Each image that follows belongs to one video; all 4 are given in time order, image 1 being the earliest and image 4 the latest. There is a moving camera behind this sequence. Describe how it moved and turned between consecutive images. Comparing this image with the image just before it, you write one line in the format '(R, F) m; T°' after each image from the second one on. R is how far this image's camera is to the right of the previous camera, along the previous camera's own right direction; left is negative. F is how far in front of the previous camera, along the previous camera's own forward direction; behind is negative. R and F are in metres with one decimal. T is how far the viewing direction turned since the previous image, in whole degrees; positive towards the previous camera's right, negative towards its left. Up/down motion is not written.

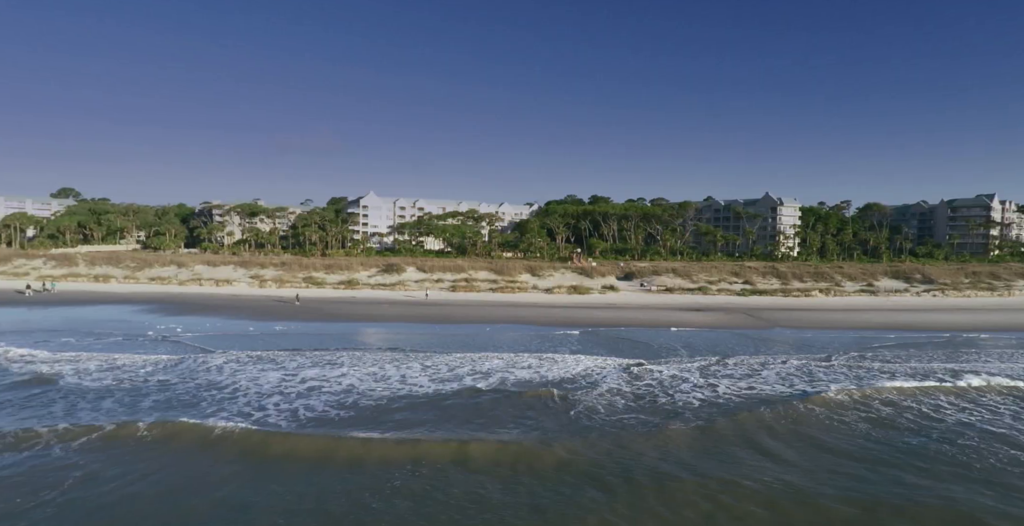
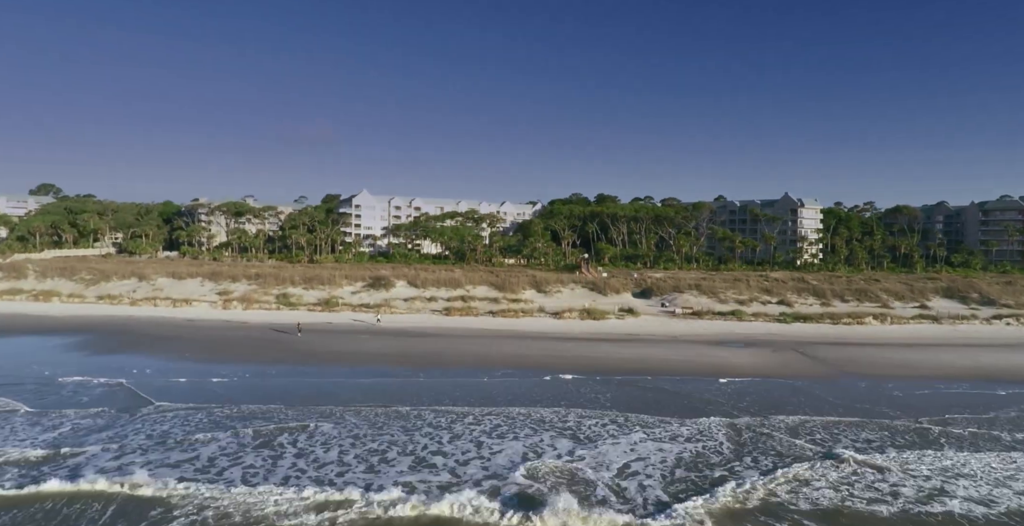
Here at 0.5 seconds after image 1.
(-0.1, +6.5) m; 0°
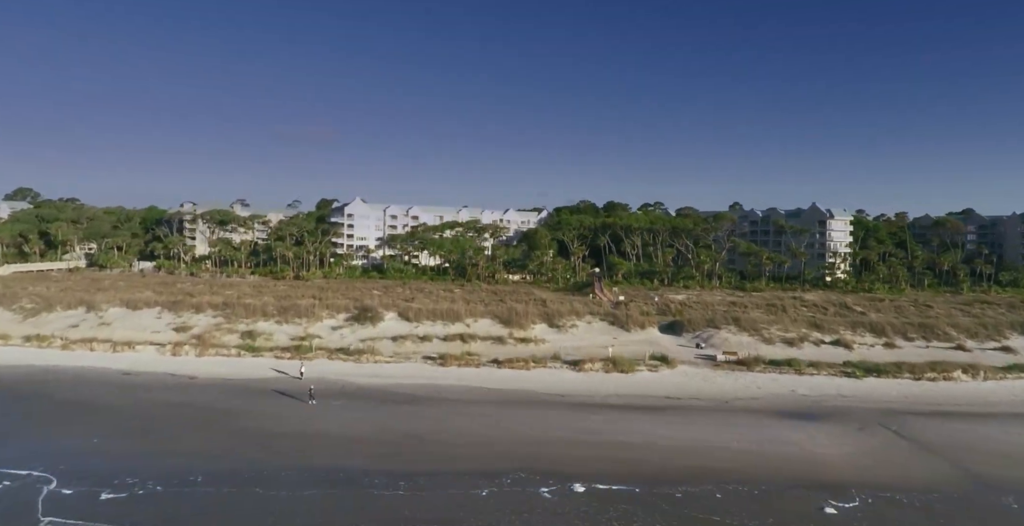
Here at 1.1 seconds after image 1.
(-0.4, +7.2) m; 0°
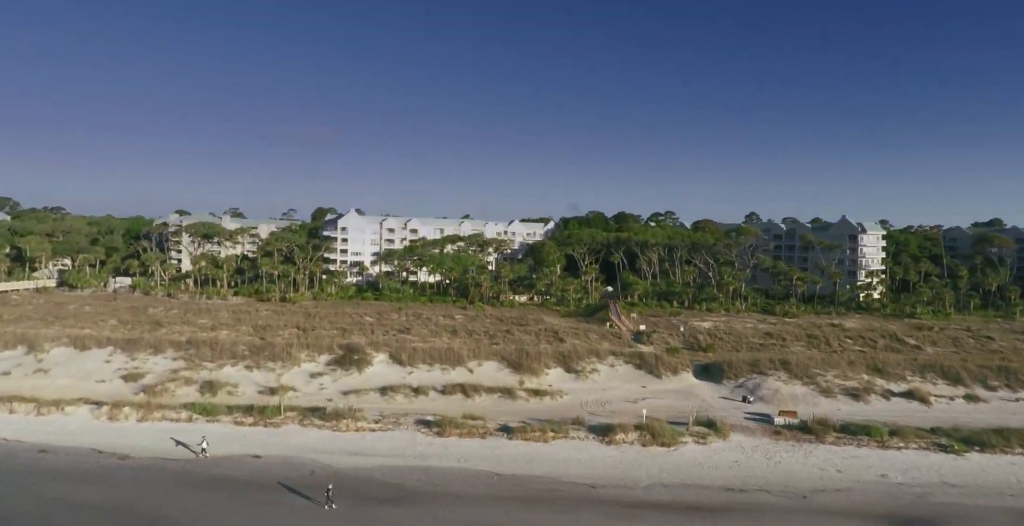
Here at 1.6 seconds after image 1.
(-0.5, +6.4) m; 0°
